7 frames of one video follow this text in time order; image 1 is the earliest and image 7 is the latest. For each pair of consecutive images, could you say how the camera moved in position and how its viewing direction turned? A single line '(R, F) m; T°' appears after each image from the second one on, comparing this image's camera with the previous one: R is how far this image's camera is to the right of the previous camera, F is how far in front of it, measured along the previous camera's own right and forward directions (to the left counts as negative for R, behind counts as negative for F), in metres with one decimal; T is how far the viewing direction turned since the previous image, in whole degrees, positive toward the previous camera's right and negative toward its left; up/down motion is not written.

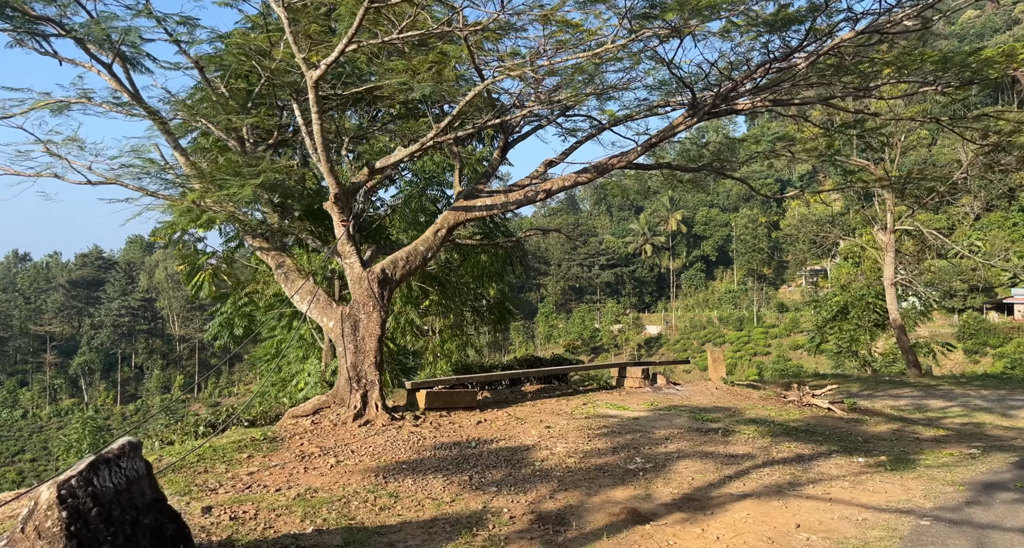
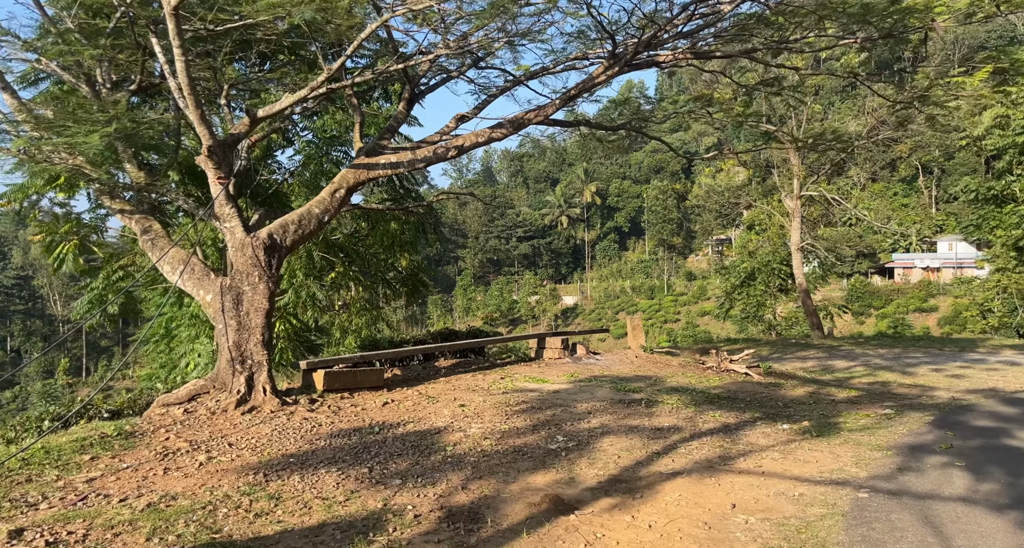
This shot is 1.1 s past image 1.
(+0.1, +0.7) m; +7°
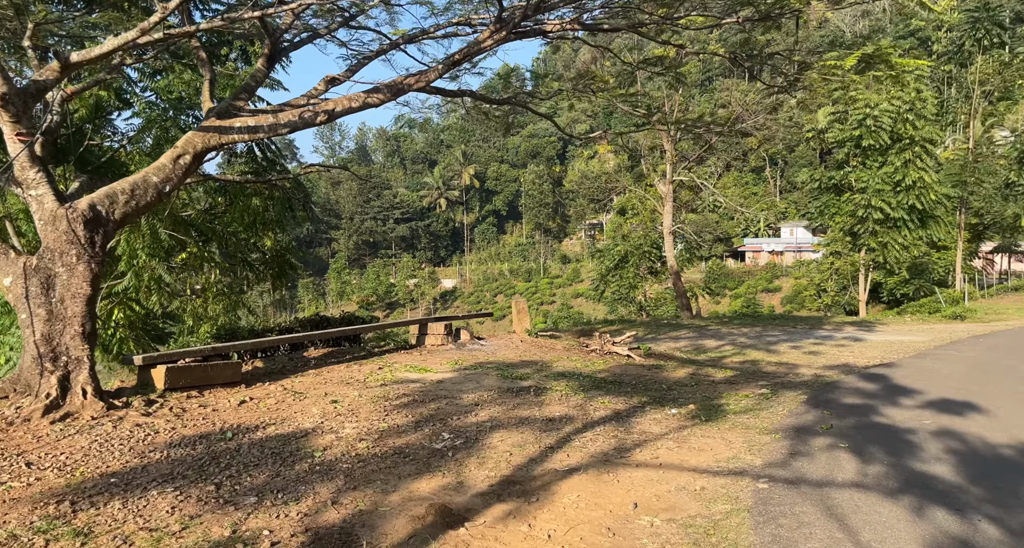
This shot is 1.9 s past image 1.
(0.0, +0.5) m; +11°
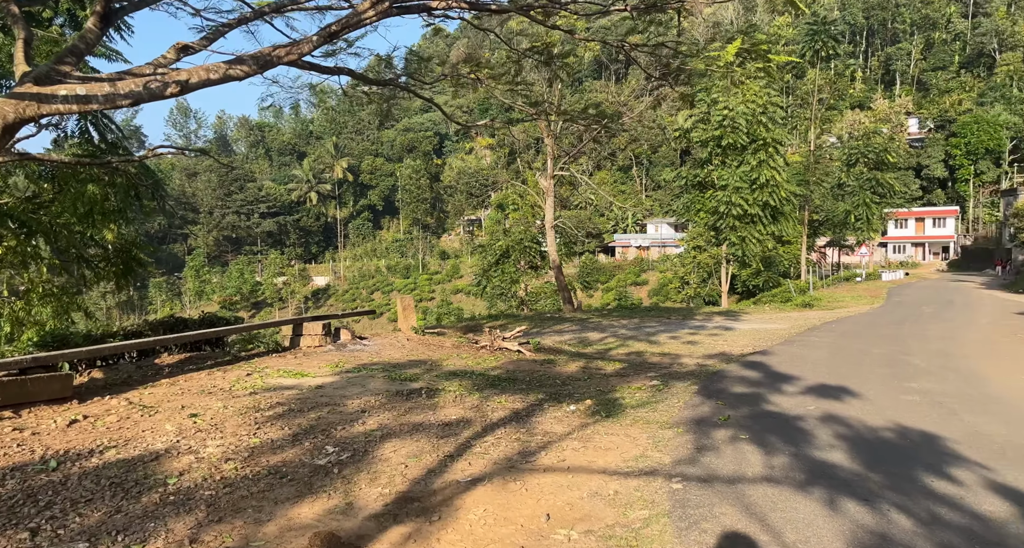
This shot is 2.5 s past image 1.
(-0.1, +0.4) m; +11°
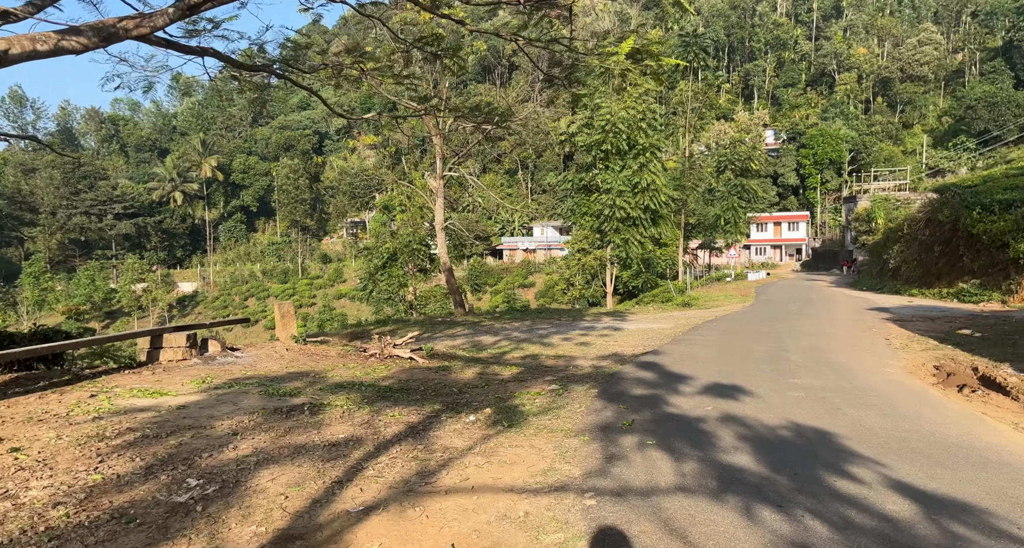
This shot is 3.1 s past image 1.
(-0.1, +0.4) m; +10°
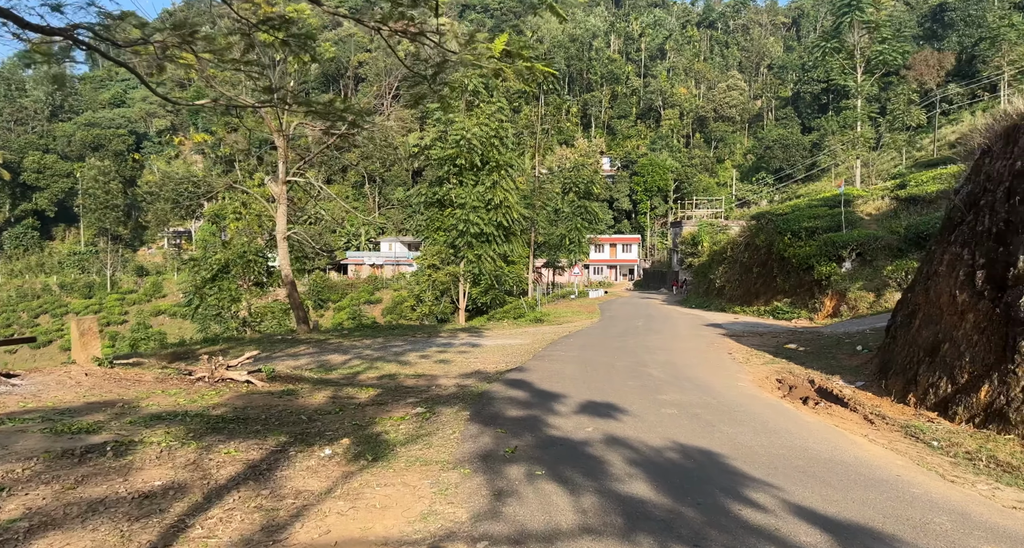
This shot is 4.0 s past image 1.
(-0.2, +0.6) m; +14°
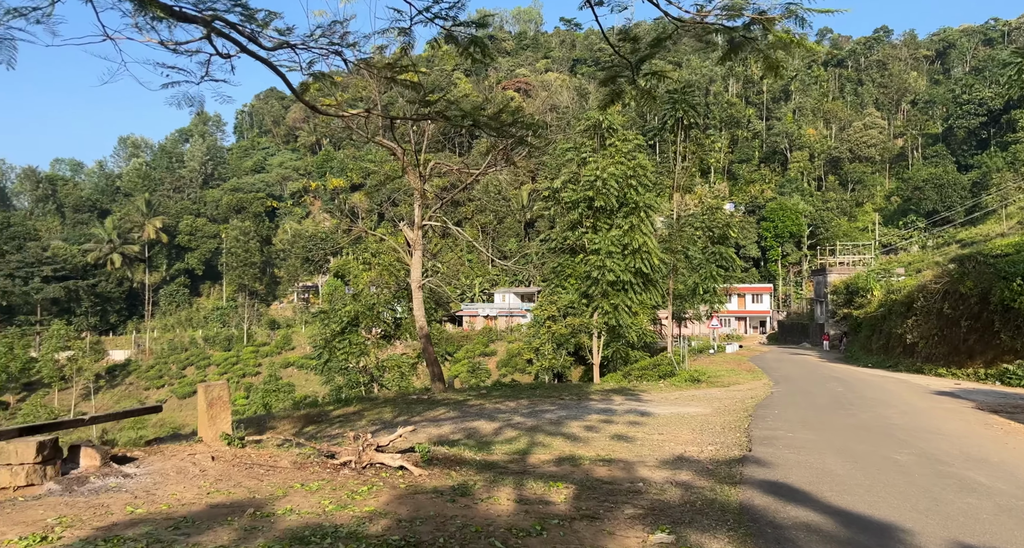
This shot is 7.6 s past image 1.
(-1.1, +2.0) m; -10°
